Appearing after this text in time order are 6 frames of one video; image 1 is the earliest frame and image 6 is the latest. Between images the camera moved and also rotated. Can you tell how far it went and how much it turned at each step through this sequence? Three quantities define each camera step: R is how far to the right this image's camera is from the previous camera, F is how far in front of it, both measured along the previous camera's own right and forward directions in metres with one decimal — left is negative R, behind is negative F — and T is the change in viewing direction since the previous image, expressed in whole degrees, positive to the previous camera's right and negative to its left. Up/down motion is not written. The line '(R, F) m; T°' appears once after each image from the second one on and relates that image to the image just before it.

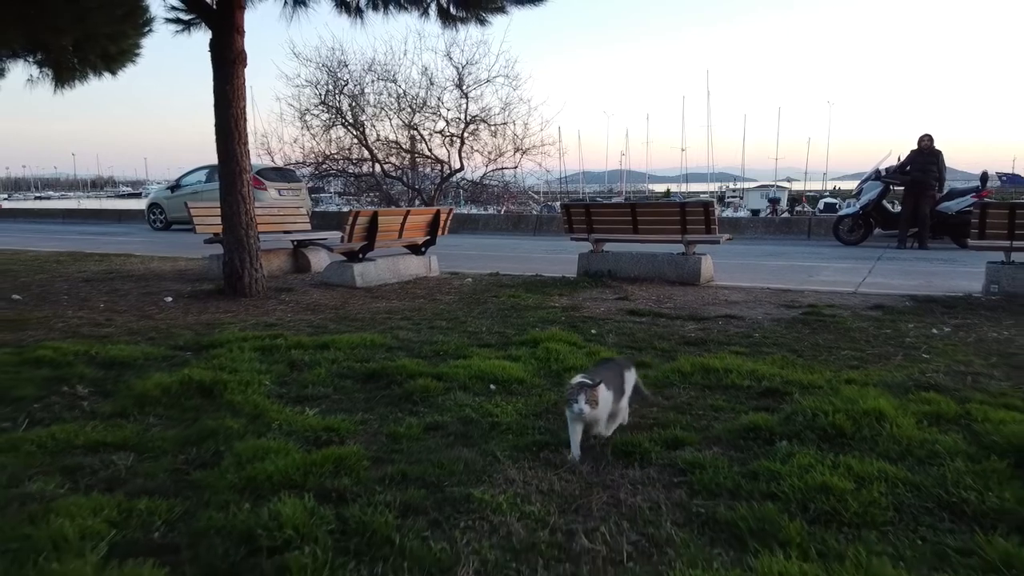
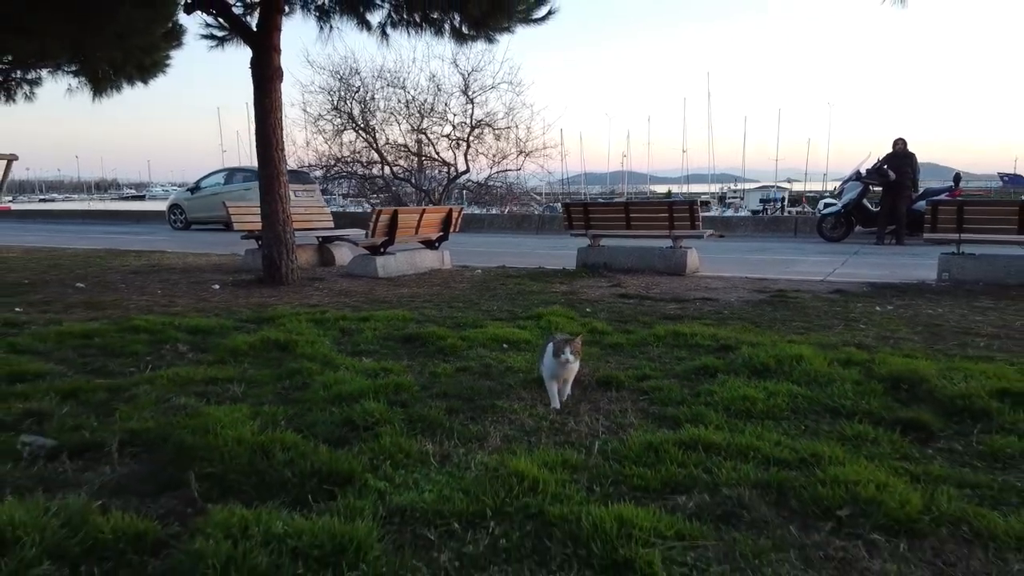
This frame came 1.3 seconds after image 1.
(0.0, -1.2) m; 0°
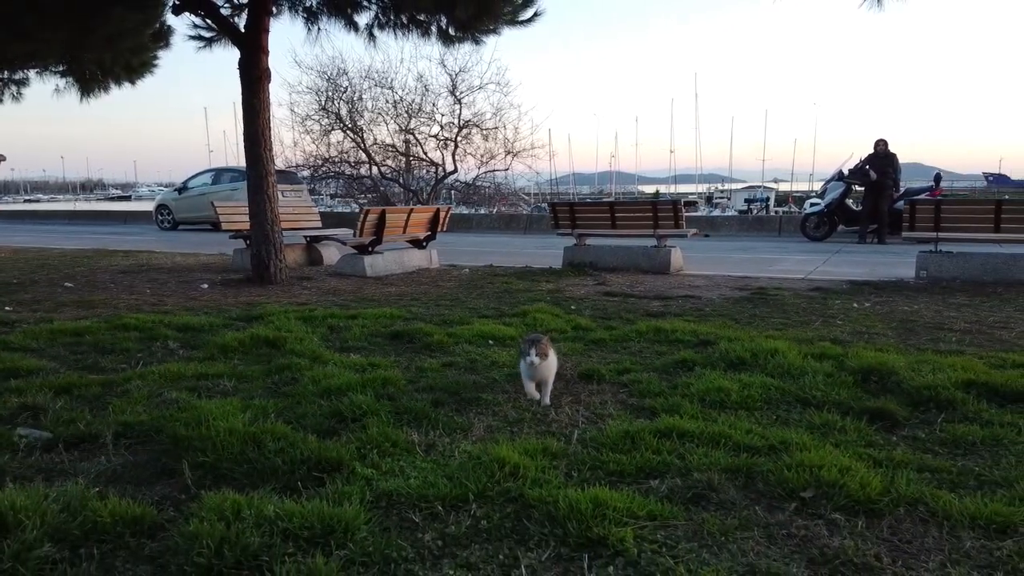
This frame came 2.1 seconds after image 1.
(0.0, -0.1) m; +1°
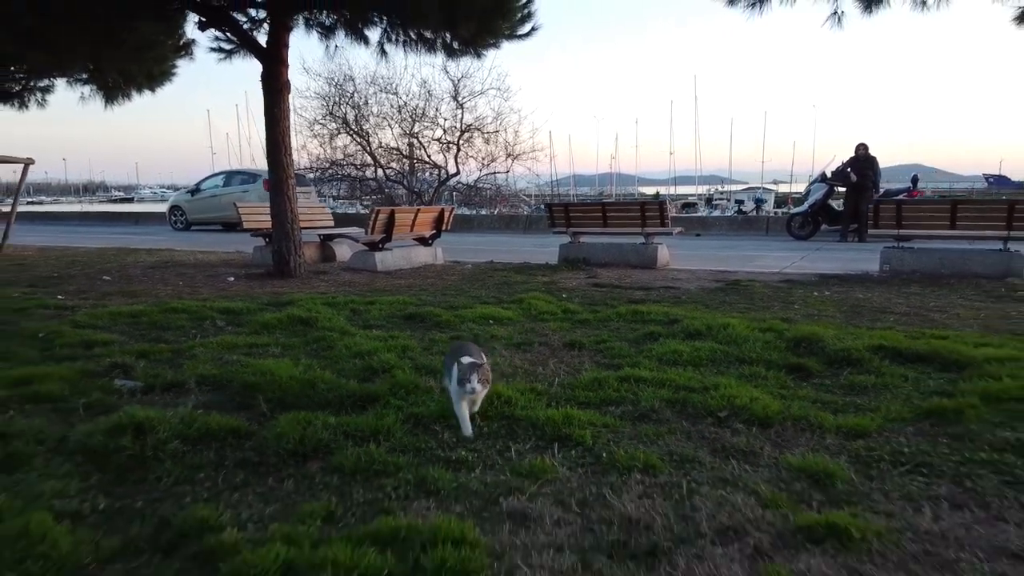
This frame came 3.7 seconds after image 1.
(0.0, -1.0) m; 0°
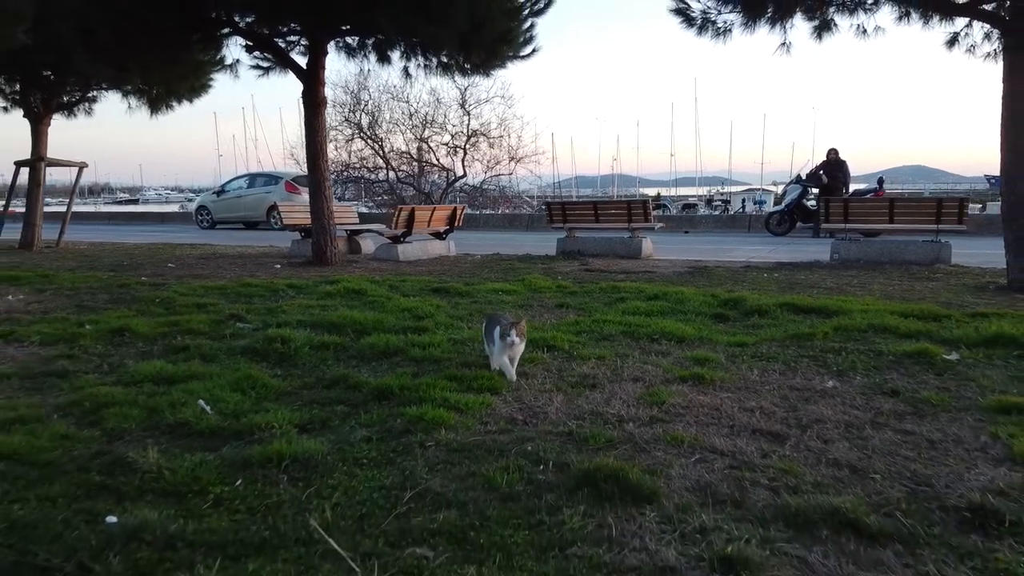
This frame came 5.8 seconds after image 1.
(0.0, -2.0) m; 0°
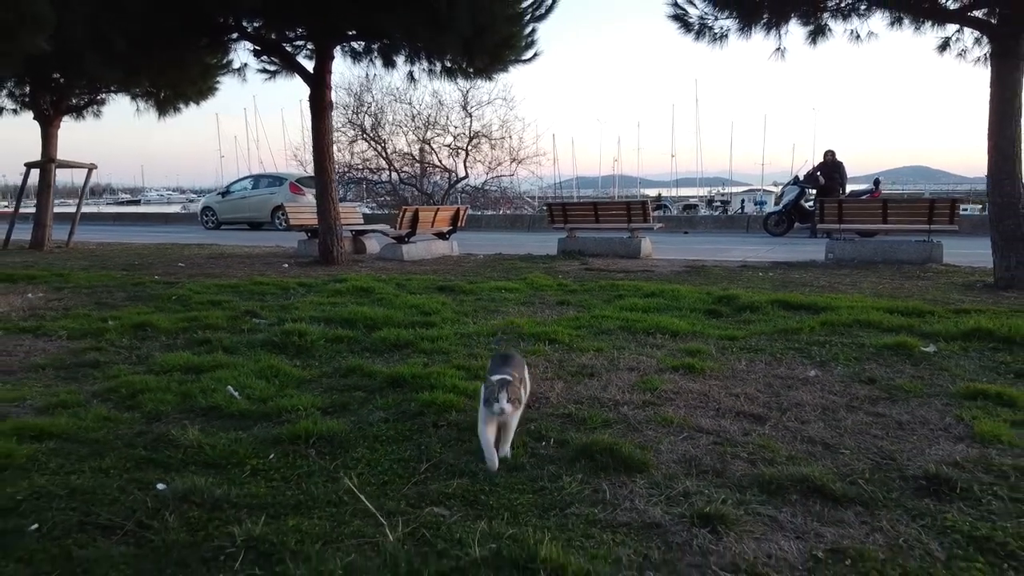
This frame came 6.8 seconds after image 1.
(0.0, -0.3) m; 0°
